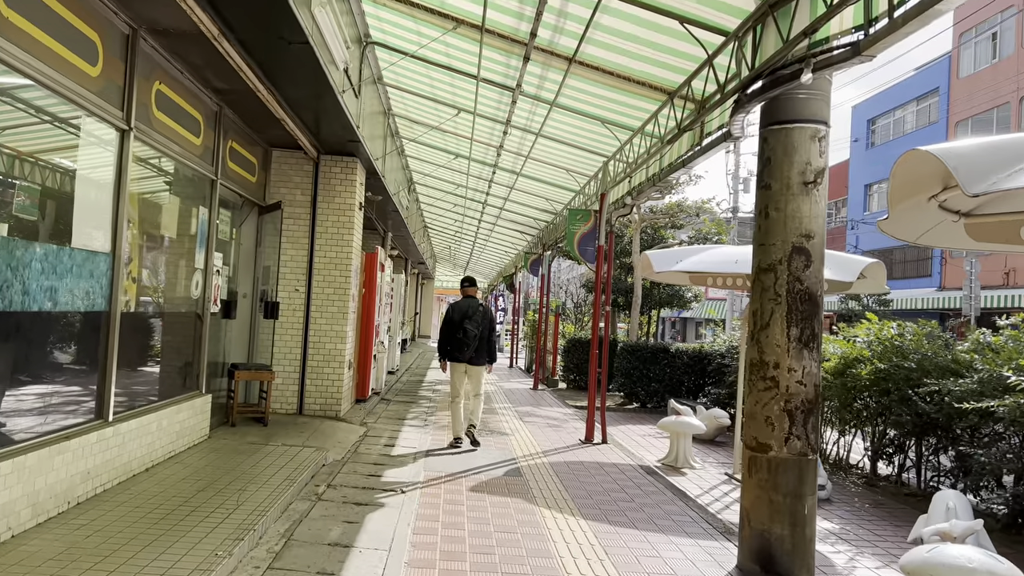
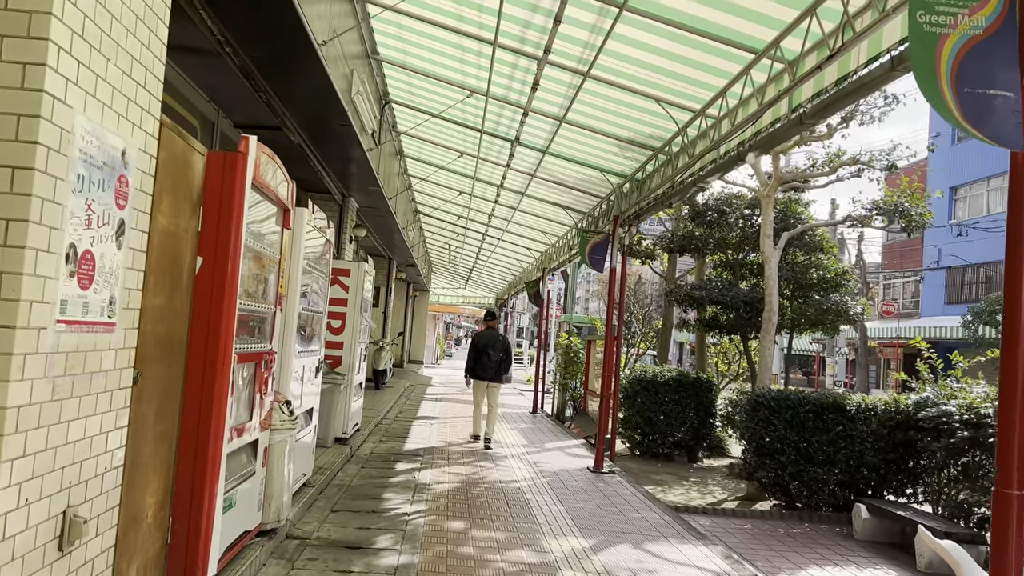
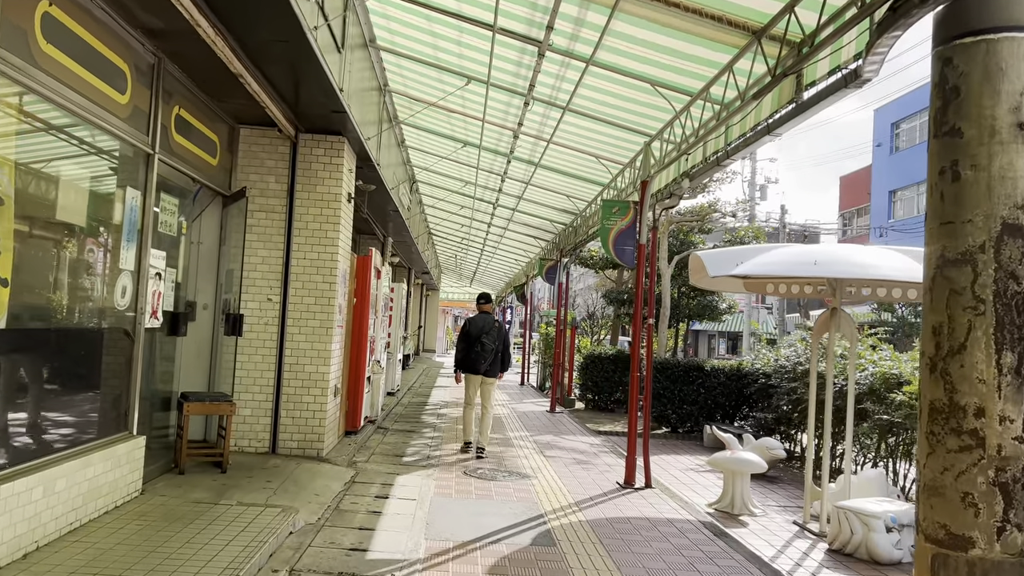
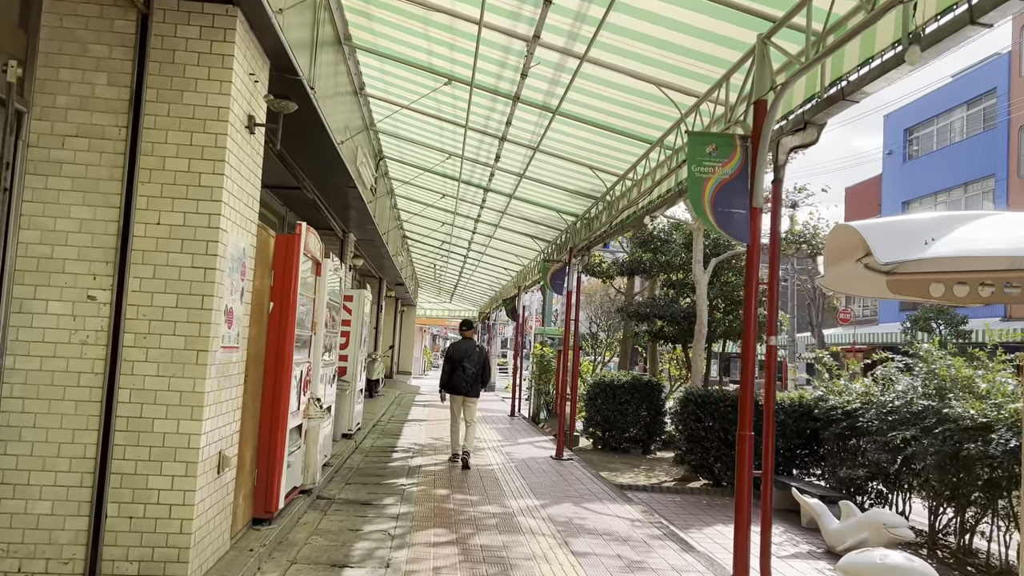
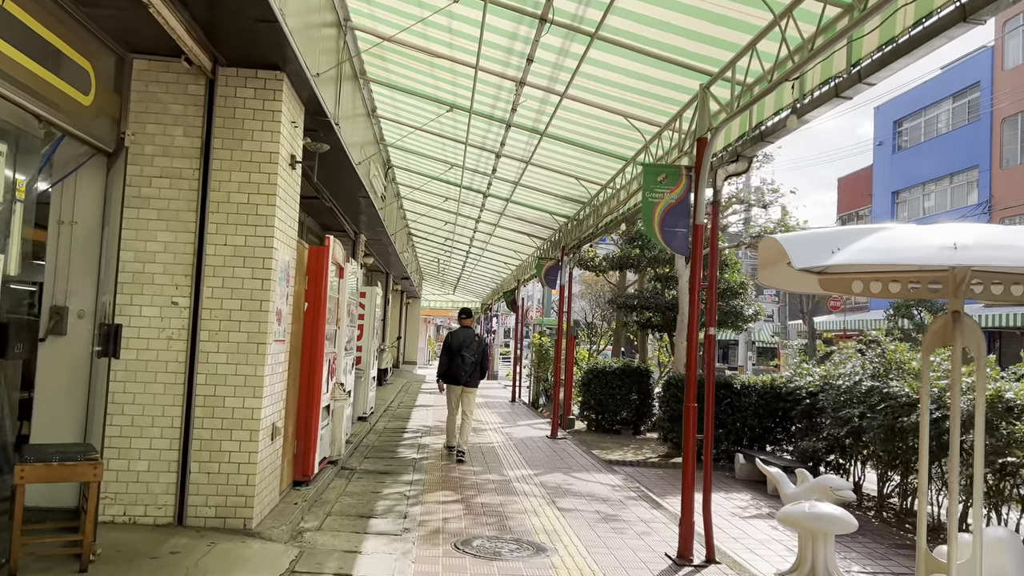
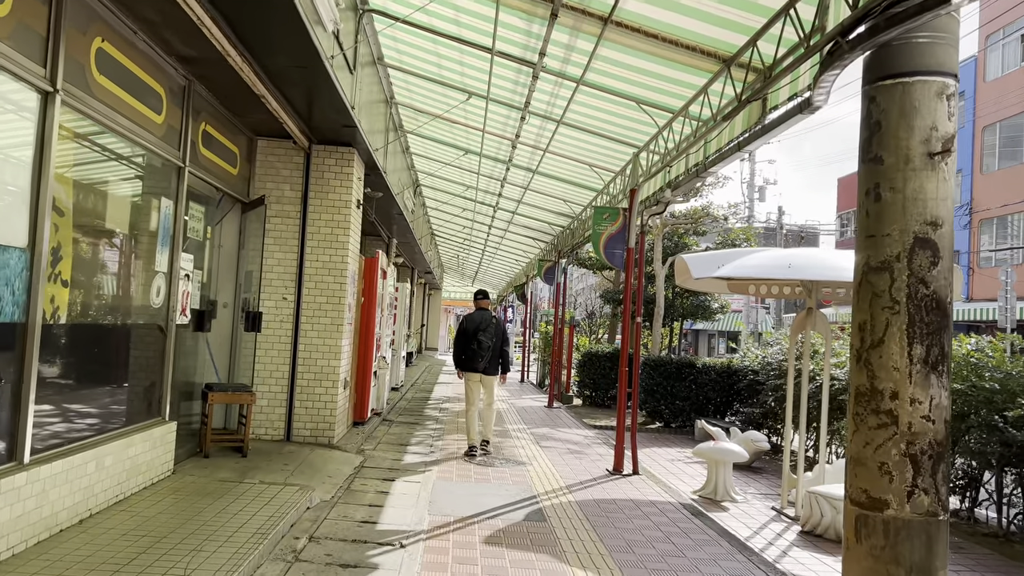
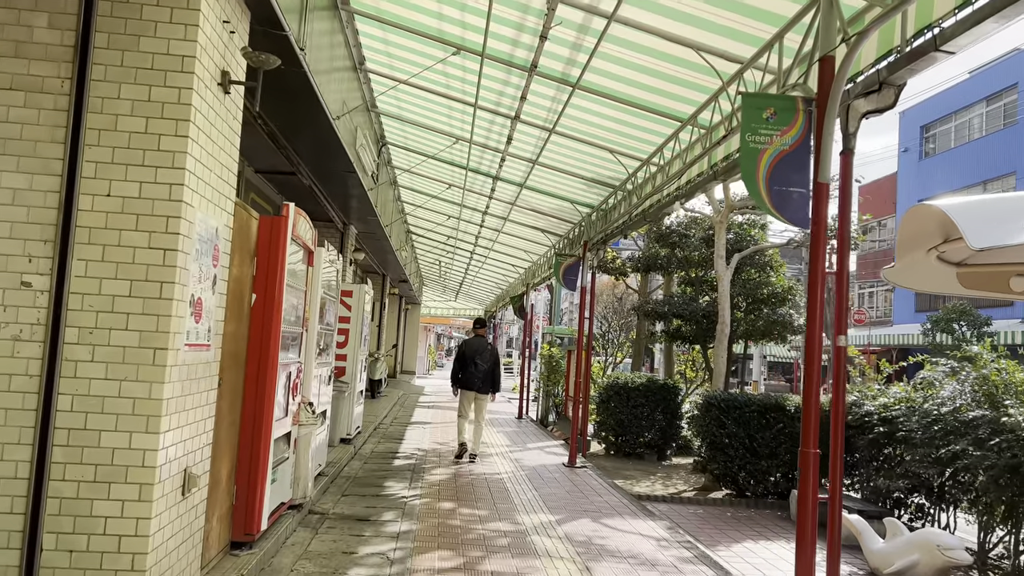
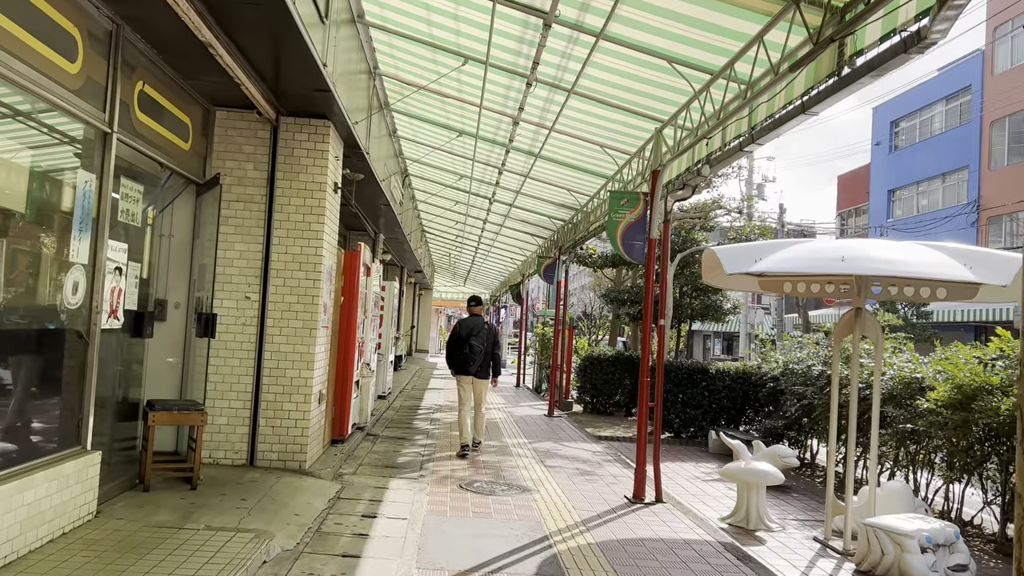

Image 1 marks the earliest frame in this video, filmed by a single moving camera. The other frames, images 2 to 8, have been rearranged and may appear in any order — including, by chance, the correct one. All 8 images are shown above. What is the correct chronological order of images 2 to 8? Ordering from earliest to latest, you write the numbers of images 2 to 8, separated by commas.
6, 3, 8, 5, 4, 7, 2
